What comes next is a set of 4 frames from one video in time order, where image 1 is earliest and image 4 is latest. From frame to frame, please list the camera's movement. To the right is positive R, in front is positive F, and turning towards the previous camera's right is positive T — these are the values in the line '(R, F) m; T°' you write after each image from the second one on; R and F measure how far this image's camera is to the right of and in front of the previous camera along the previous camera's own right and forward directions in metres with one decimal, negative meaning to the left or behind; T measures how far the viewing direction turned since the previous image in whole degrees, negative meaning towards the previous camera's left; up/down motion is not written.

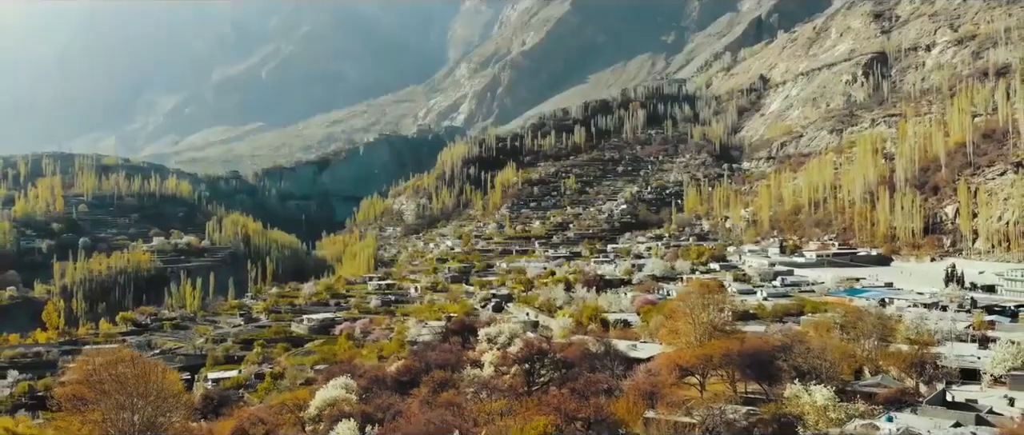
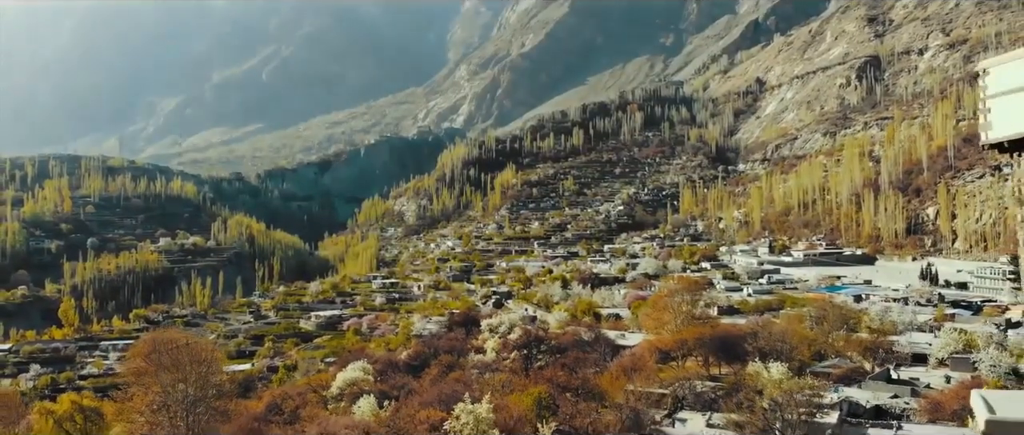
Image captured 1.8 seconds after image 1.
(0.0, -2.8) m; 0°
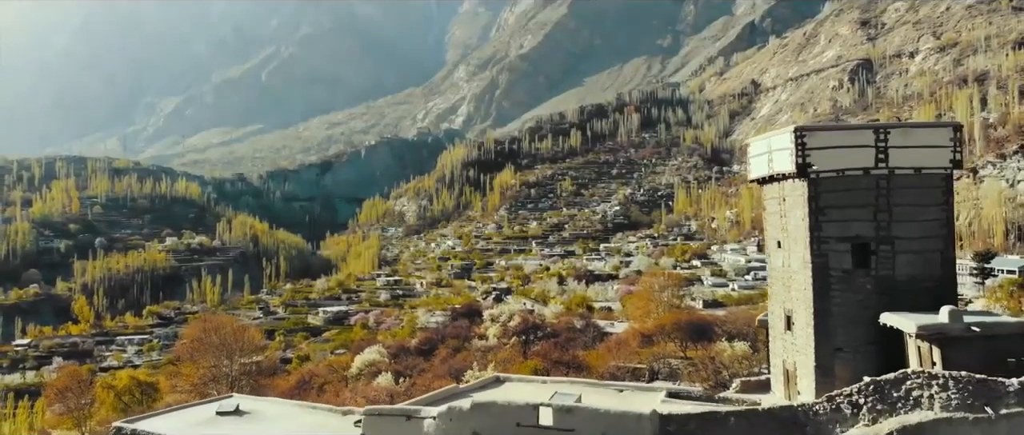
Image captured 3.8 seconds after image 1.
(0.0, -3.2) m; 0°
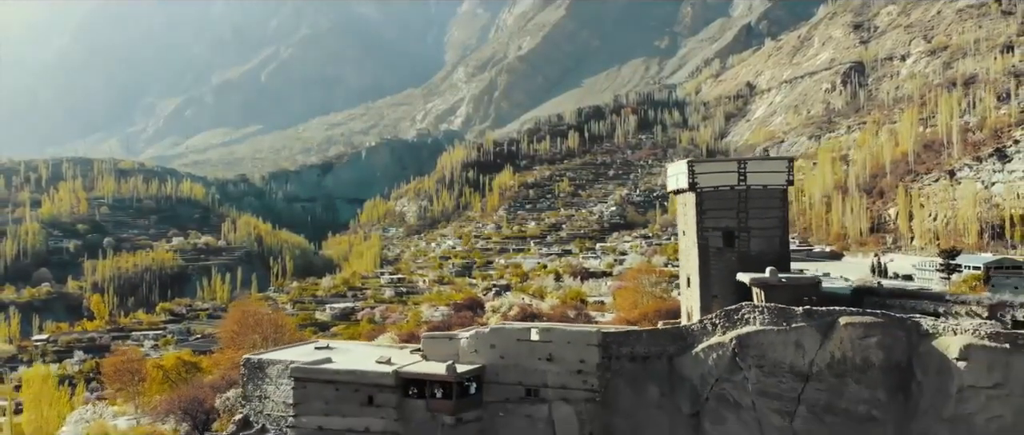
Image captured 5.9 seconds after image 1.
(0.0, -3.3) m; 0°
